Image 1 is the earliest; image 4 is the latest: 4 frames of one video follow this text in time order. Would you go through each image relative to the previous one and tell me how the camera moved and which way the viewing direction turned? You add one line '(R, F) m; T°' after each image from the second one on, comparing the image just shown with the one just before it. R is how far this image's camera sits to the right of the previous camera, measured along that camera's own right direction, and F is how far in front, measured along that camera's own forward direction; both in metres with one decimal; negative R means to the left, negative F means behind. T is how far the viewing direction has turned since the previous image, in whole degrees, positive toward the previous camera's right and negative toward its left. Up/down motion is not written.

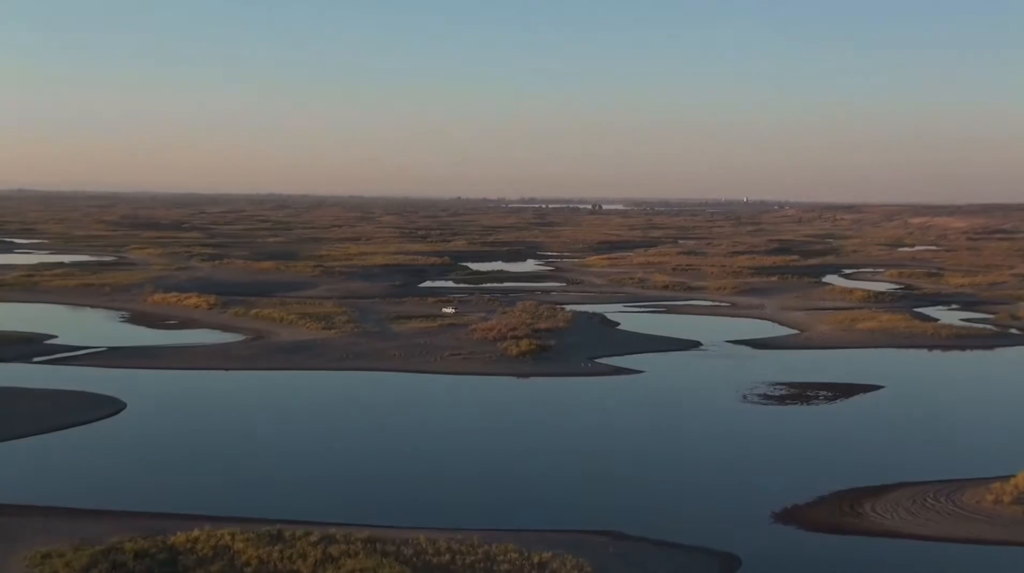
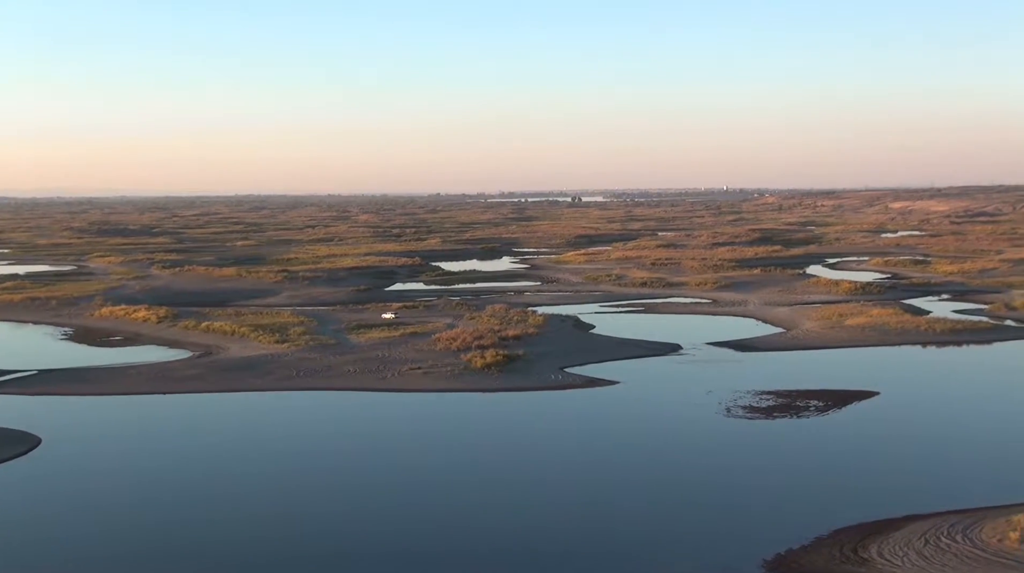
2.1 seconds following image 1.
(+0.5, +2.9) m; +1°
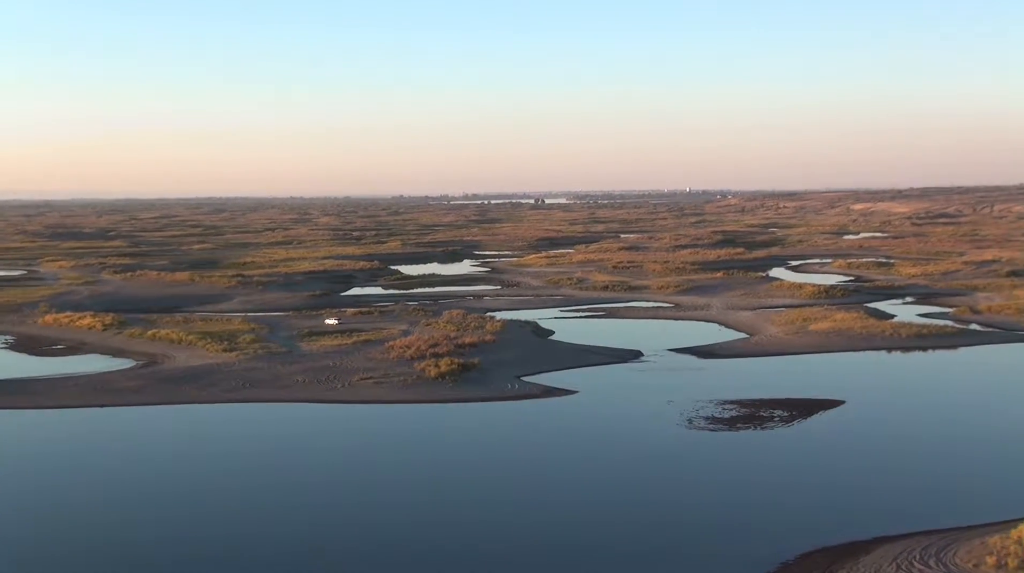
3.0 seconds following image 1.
(+0.2, +1.2) m; +2°
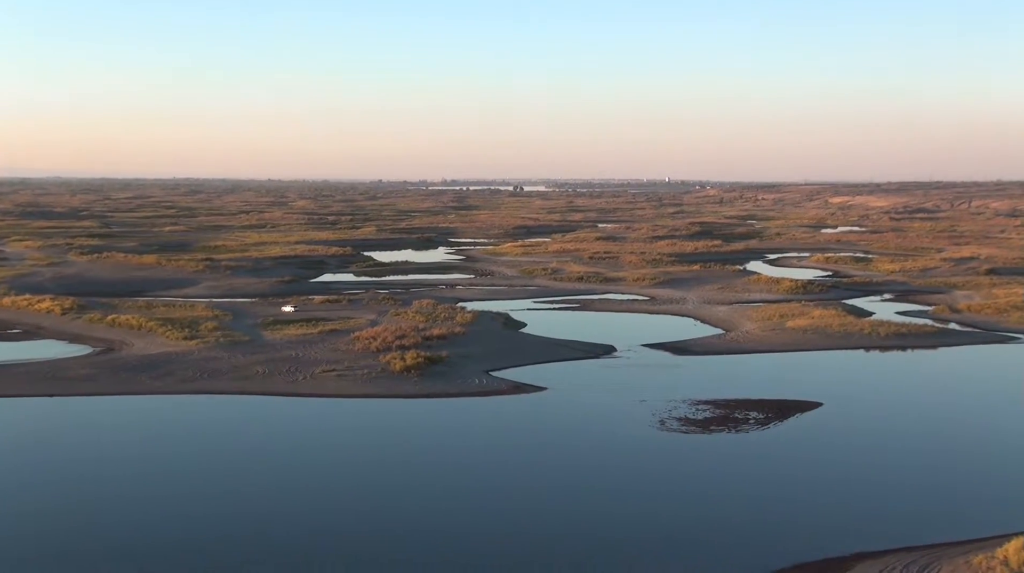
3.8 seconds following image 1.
(+0.2, +1.1) m; +1°
